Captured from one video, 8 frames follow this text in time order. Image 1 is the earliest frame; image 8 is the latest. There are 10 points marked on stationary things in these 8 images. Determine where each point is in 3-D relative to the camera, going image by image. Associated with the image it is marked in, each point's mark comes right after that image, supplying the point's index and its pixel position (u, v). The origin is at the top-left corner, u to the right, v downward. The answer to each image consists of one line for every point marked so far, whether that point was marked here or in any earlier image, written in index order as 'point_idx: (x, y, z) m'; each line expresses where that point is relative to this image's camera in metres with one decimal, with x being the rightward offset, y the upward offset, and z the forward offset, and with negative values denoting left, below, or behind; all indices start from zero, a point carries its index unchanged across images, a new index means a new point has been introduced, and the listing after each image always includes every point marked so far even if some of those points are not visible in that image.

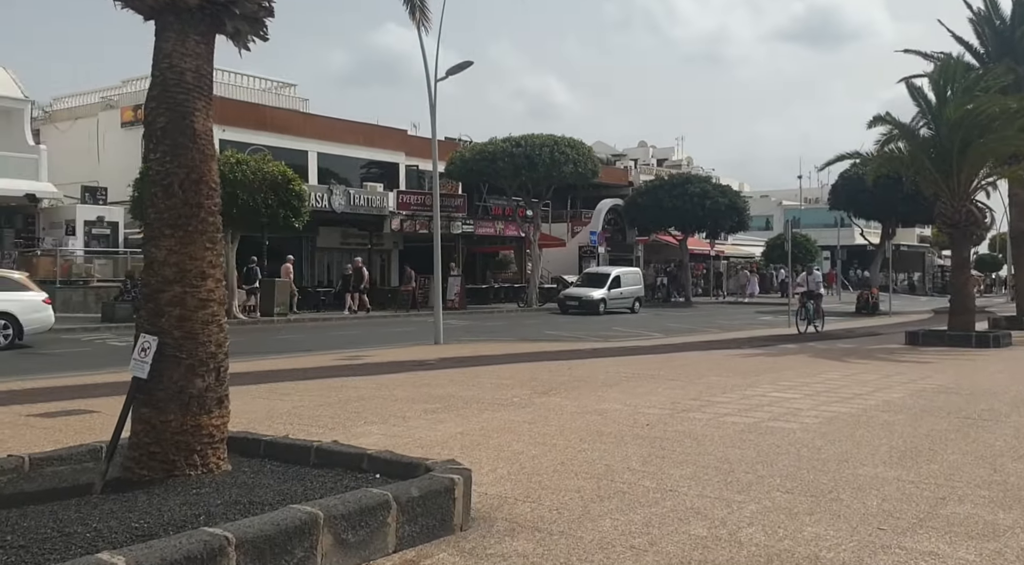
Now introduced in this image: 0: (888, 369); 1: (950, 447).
0: (+5.3, -1.2, +14.2) m
1: (+3.3, -1.2, +7.6) m
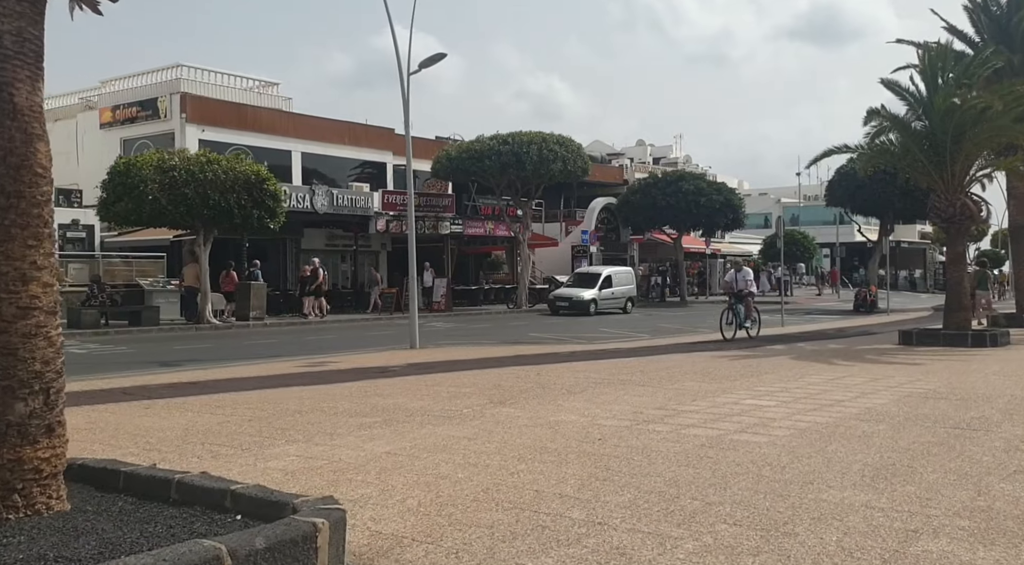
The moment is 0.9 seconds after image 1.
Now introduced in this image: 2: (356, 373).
0: (+4.8, -1.2, +13.4) m
1: (+2.8, -1.2, +6.8) m
2: (-2.2, -1.3, +14.4) m
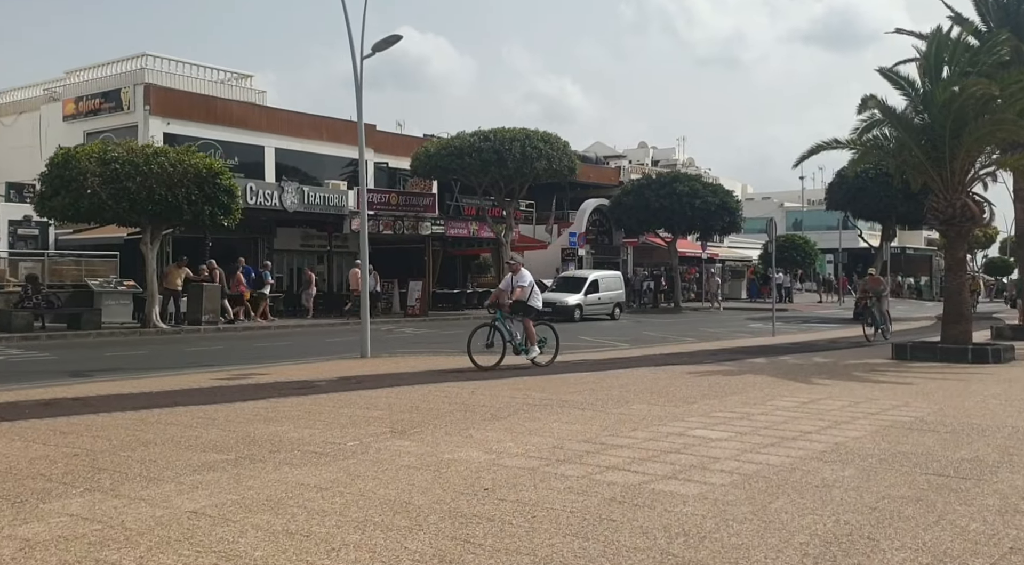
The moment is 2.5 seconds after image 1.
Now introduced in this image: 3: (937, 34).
0: (+4.0, -1.3, +11.7) m
1: (+2.0, -1.3, +5.2) m
2: (-3.0, -1.3, +12.8) m
3: (+7.1, +4.2, +17.0) m
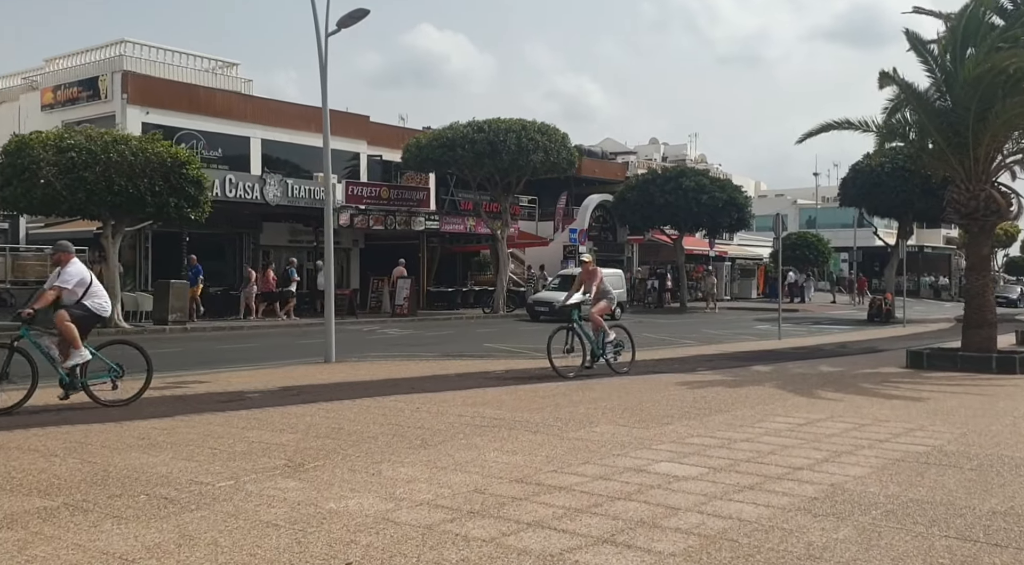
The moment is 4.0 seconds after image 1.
0: (+3.5, -1.3, +10.1) m
1: (+1.4, -1.3, +3.6) m
2: (-3.5, -1.3, +11.2) m
3: (+6.7, +4.2, +15.3) m
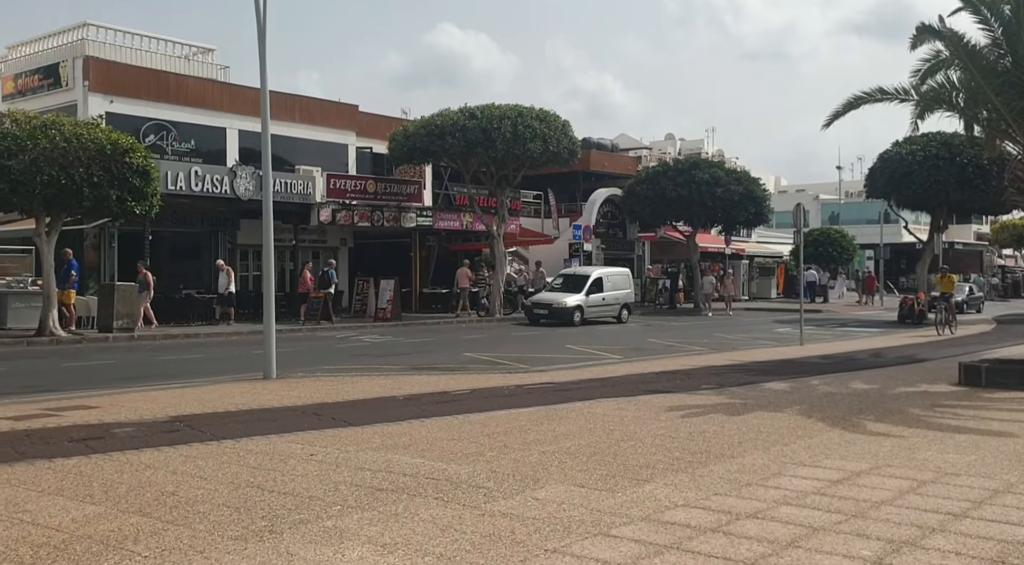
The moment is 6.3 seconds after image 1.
0: (+3.0, -1.3, +7.4) m
1: (+0.8, -1.3, +0.9) m
2: (-4.0, -1.3, +8.7) m
3: (+6.3, +4.2, +12.6) m
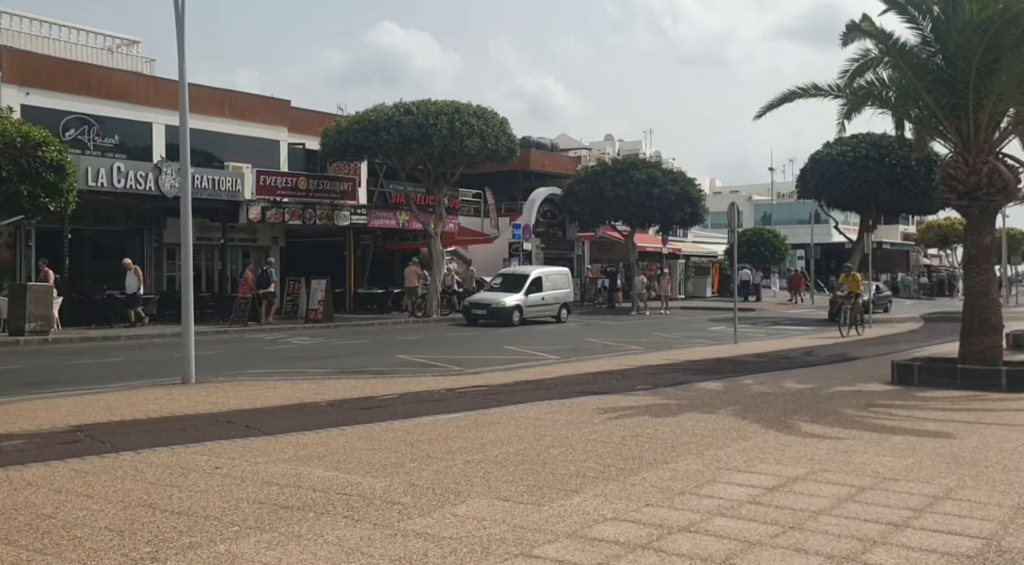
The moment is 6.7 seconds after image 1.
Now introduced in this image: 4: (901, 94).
0: (+2.5, -1.3, +7.2) m
1: (+0.6, -1.3, +0.6) m
2: (-4.6, -1.3, +8.0) m
3: (+5.4, +4.2, +12.5) m
4: (+5.0, +2.4, +12.9) m
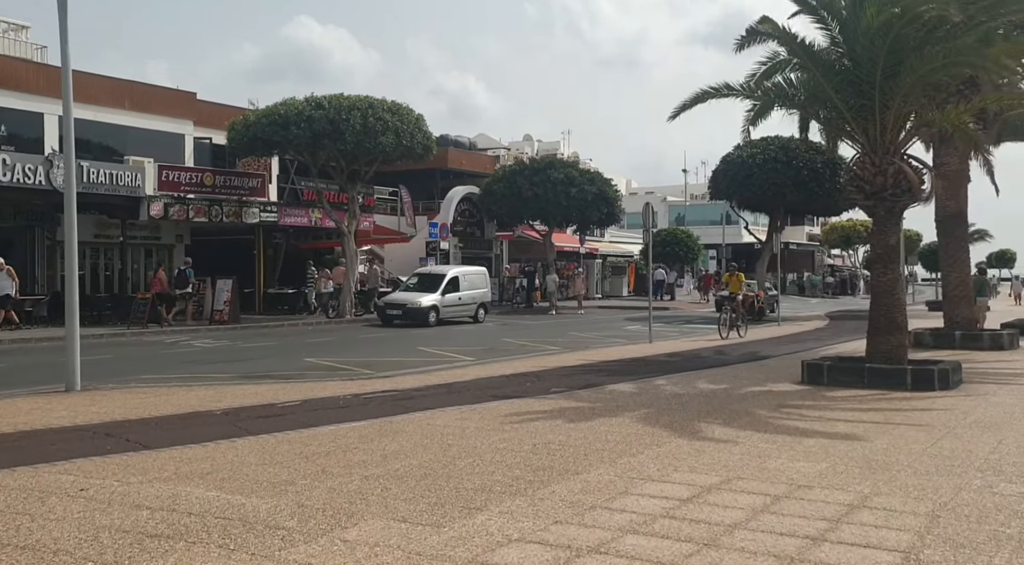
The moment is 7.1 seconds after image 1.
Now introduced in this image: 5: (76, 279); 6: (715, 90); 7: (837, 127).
0: (+1.8, -1.3, +6.9) m
1: (+0.5, -1.3, +0.2) m
2: (-5.3, -1.4, +7.2) m
3: (+4.3, +4.2, +12.4) m
4: (+3.8, +2.4, +12.8) m
5: (-5.3, 0.0, +12.4) m
6: (+2.8, +2.6, +13.8) m
7: (+4.2, +2.0, +12.8) m
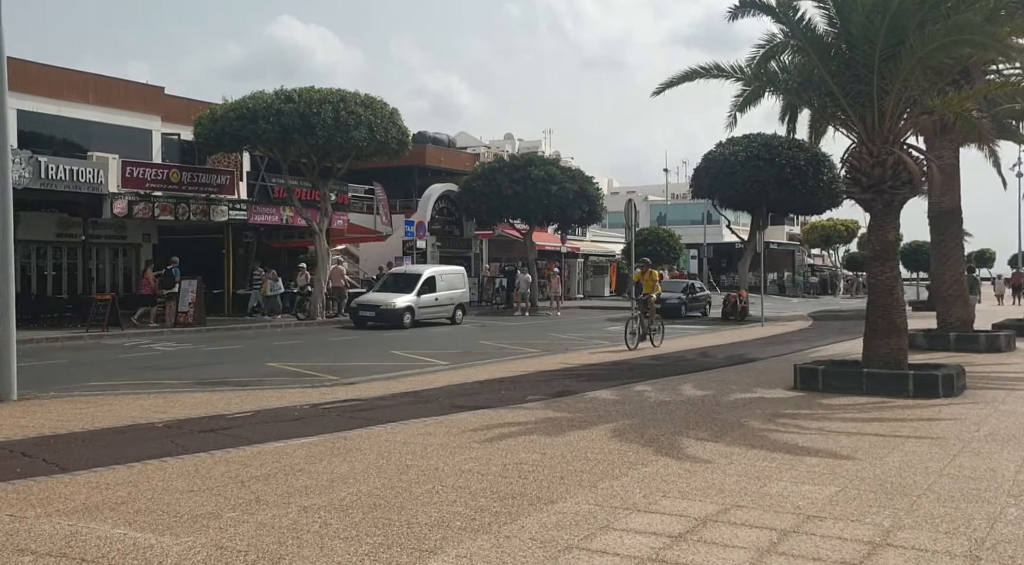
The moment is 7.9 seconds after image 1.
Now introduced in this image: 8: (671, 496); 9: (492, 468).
0: (+1.6, -1.3, +6.0) m
1: (+0.4, -1.3, -0.7) m
2: (-5.5, -1.3, +6.2) m
3: (+4.0, +4.2, +11.6) m
4: (+3.5, +2.4, +11.9) m
5: (-5.6, 0.0, +11.4) m
6: (+2.5, +2.7, +12.9) m
7: (+3.9, +2.0, +11.9) m
8: (+1.0, -1.3, +6.1) m
9: (-0.1, -1.3, +6.9) m
